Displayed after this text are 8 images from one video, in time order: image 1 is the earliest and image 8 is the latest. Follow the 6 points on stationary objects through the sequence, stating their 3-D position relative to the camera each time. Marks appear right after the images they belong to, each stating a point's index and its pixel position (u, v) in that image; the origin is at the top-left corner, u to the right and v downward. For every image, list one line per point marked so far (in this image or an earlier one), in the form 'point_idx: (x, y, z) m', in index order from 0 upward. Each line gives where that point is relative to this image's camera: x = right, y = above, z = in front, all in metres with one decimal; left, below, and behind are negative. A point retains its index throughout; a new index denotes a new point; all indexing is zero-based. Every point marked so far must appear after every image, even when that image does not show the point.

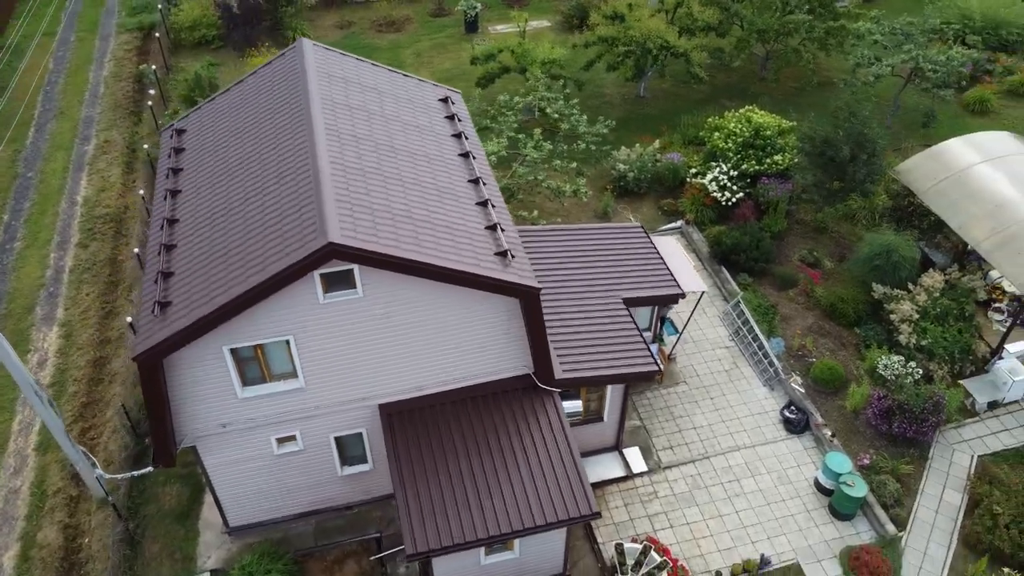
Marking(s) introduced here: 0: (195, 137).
0: (-5.7, +2.7, +14.6) m
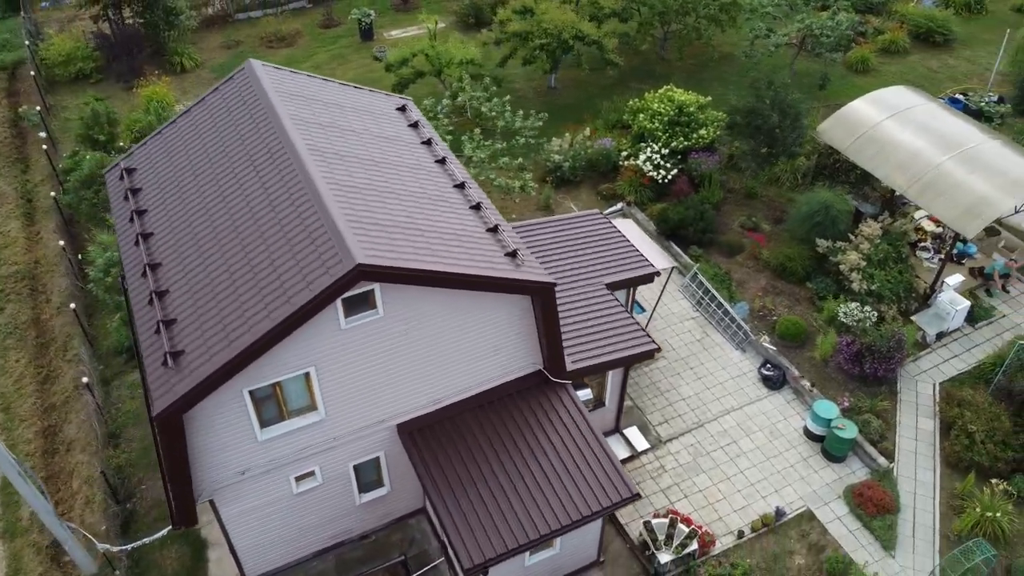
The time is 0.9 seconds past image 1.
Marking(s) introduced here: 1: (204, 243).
0: (-6.1, +1.9, +13.6) m
1: (-4.5, +0.6, +12.0) m
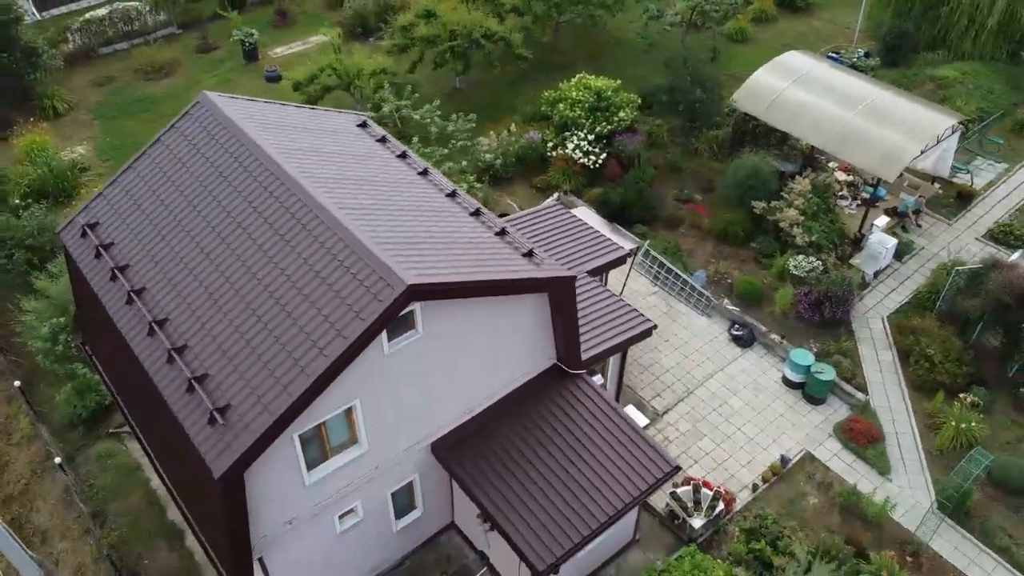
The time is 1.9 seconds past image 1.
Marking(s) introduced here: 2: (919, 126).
0: (-6.1, +0.9, +12.6) m
1: (-4.1, 0.0, +11.3) m
2: (+9.8, +3.9, +19.6) m
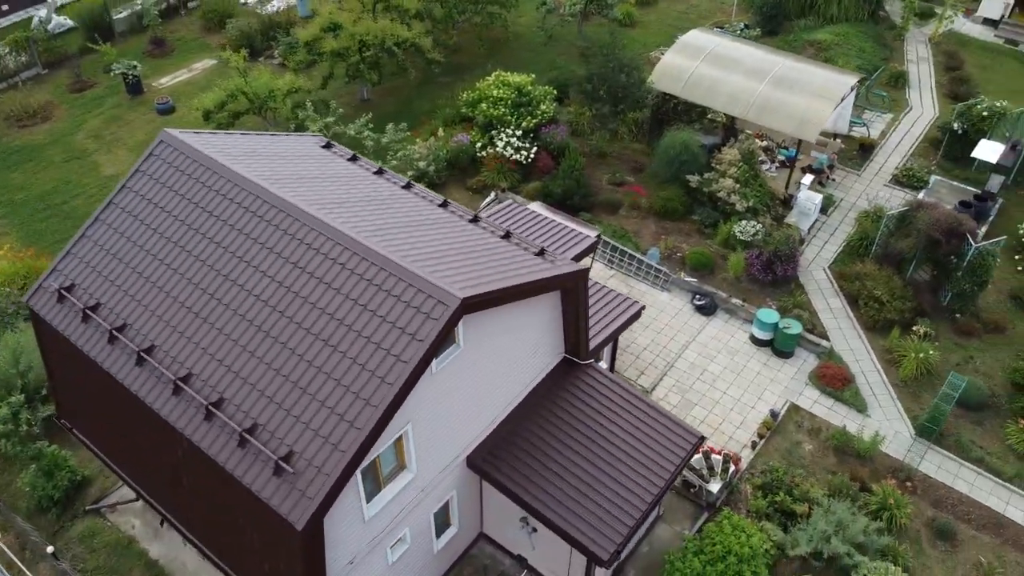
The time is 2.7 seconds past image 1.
0: (-5.8, 0.0, +11.7) m
1: (-3.5, -0.6, +10.6) m
2: (+8.1, +5.2, +21.1) m
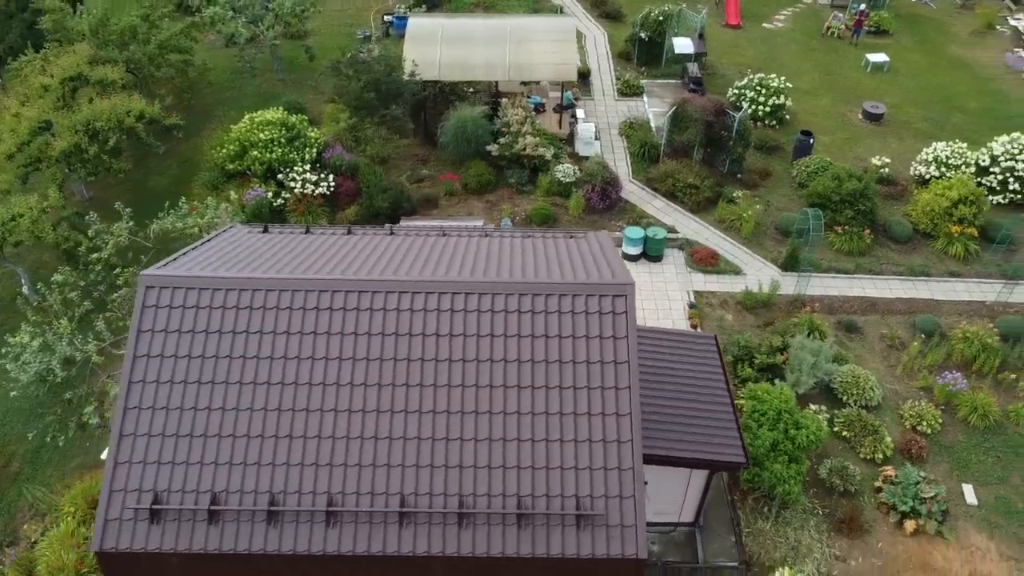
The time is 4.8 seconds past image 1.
0: (-3.5, -2.1, +9.3) m
1: (-0.9, -1.6, +9.5) m
2: (+1.2, +7.3, +23.4) m
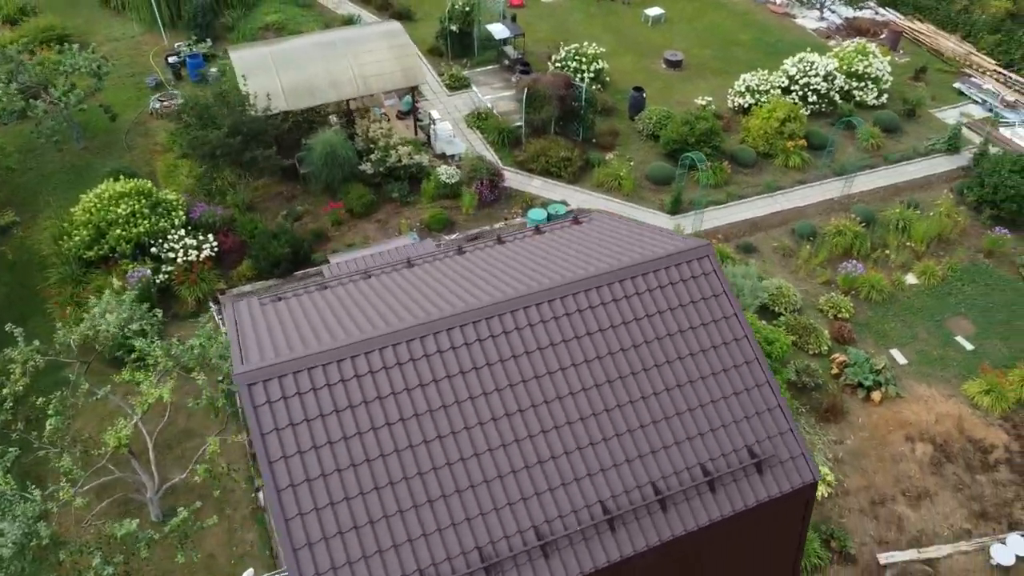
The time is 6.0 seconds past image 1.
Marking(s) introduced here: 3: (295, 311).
0: (-1.1, -2.8, +8.6) m
1: (+1.0, -1.7, +9.5) m
2: (-3.5, +7.0, +23.0) m
3: (-3.0, -0.3, +11.1) m
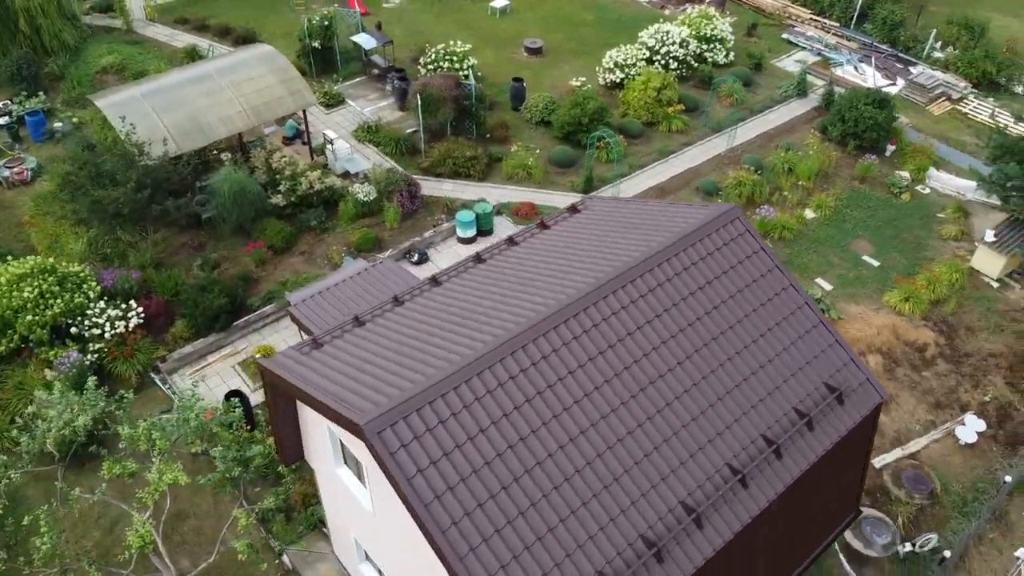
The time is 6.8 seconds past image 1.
0: (+0.7, -2.8, +8.5) m
1: (+2.4, -1.3, +9.9) m
2: (-6.7, +6.0, +21.9) m
3: (-2.1, -0.8, +10.5) m
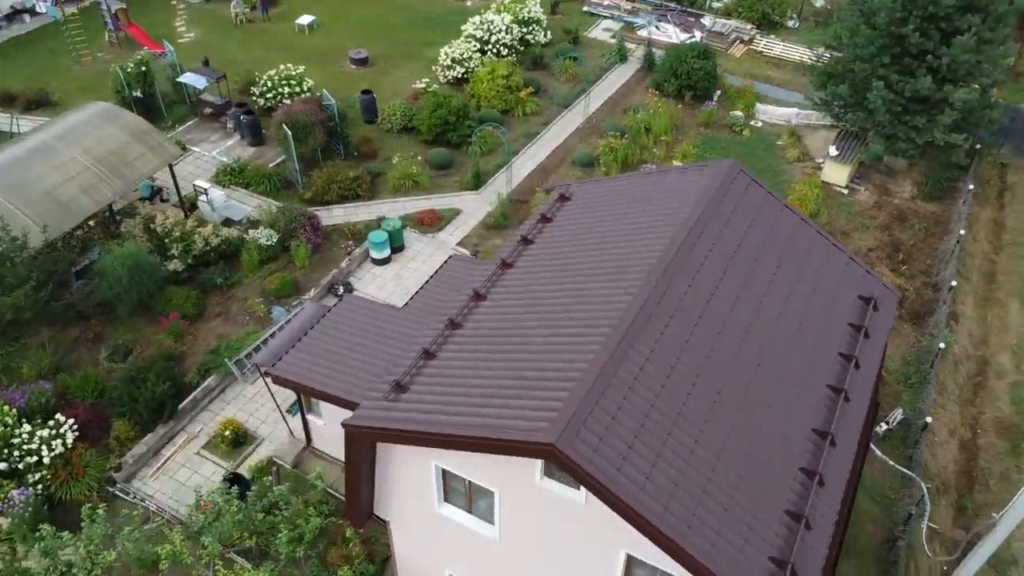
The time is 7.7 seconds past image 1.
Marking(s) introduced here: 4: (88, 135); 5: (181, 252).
0: (+2.8, -2.4, +9.0) m
1: (+3.7, -0.6, +10.8) m
2: (-9.7, +3.9, +19.6) m
3: (-0.8, -1.2, +10.1) m
4: (-9.9, +3.5, +19.1) m
5: (-7.6, +0.8, +18.7) m
